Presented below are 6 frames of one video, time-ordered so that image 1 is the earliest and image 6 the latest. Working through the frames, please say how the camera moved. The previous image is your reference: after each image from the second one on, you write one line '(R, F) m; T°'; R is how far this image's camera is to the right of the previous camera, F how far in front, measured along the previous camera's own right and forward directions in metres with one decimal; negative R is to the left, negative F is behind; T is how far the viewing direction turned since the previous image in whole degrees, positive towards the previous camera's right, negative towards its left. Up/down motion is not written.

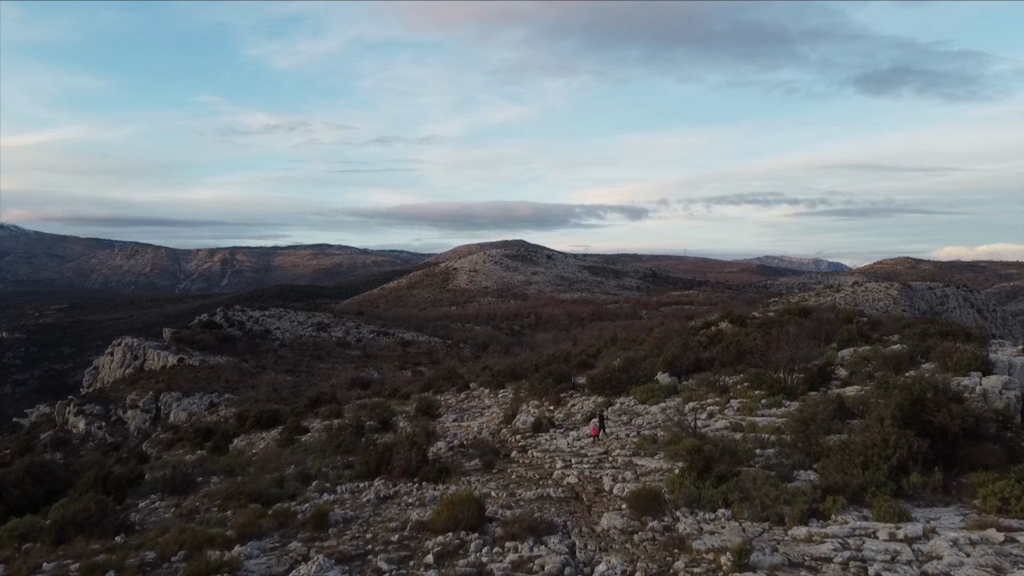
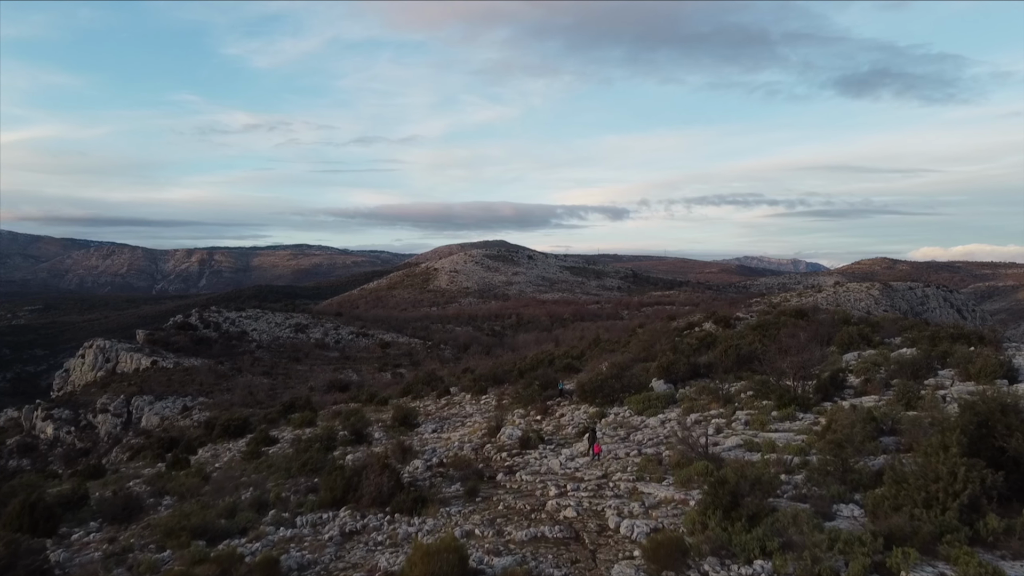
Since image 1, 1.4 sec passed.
(0.0, +0.5) m; +2°
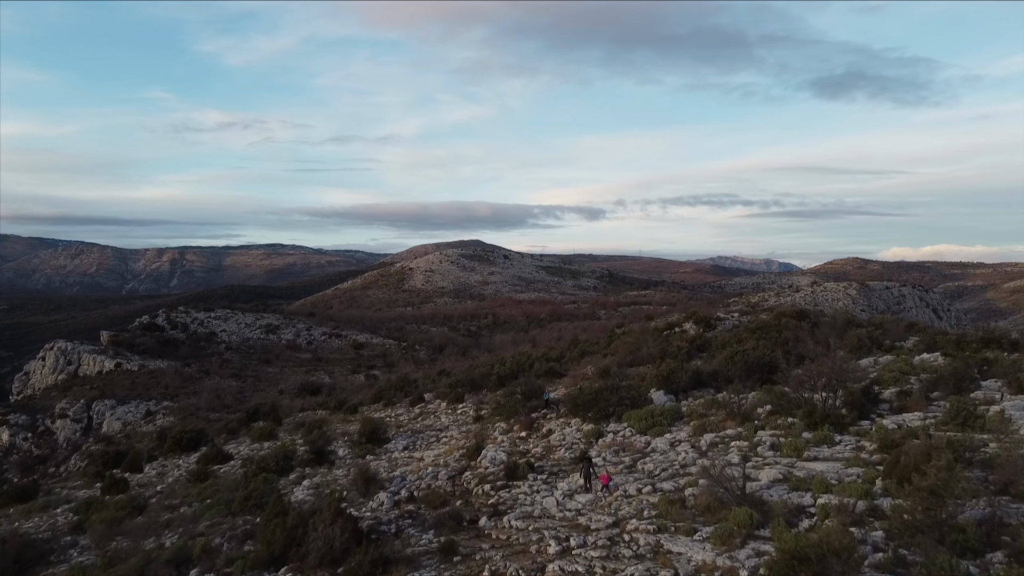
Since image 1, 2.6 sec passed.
(-0.1, +0.8) m; +2°
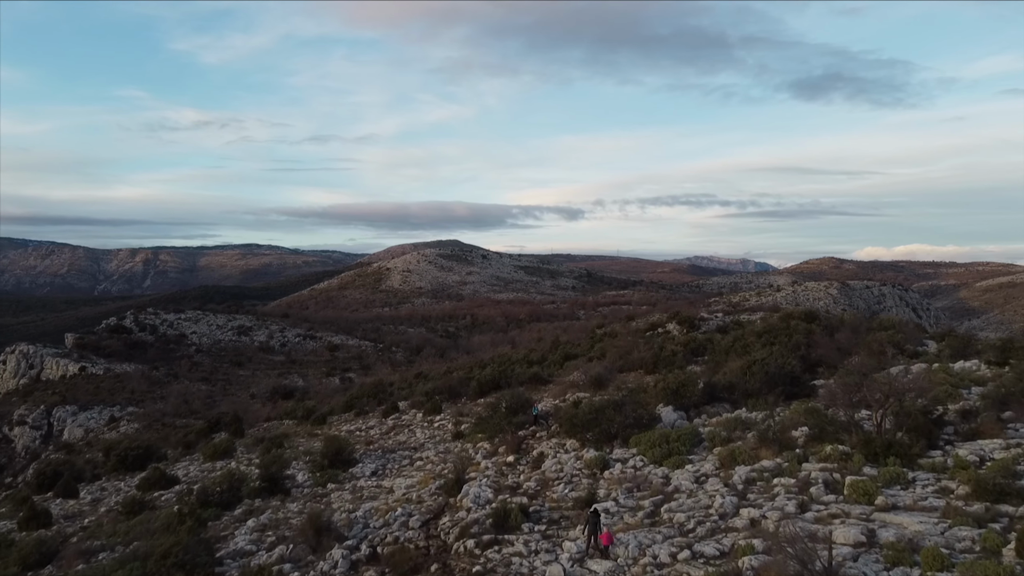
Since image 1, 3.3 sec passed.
(-0.1, +0.9) m; +2°
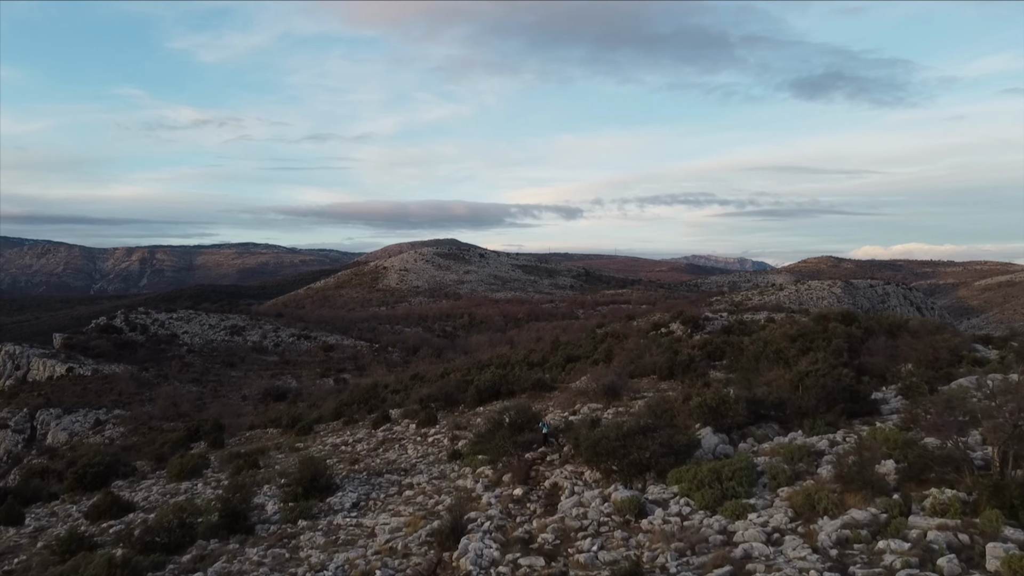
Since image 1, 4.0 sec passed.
(-0.1, +0.9) m; 0°
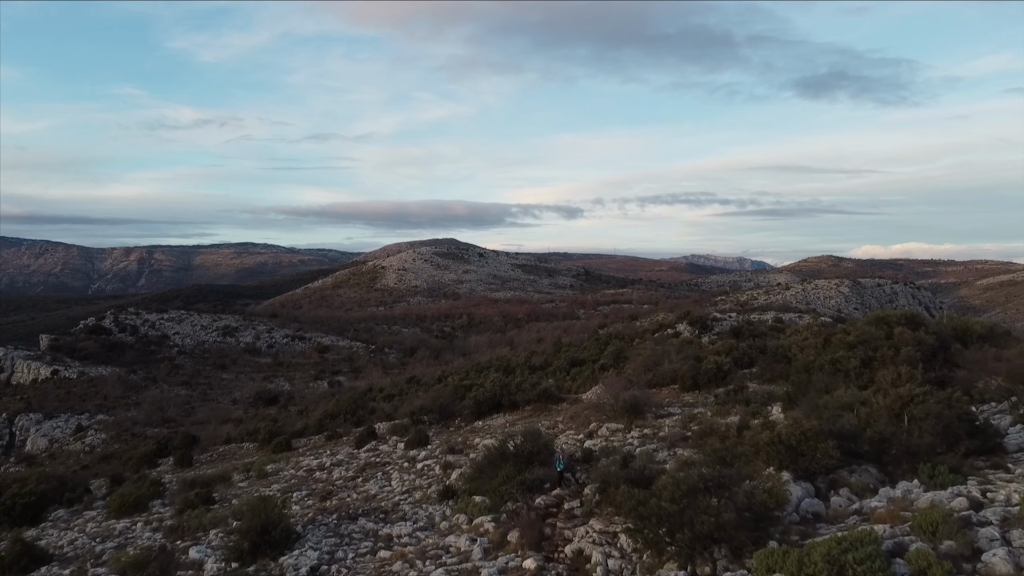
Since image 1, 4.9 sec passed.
(-0.1, +1.2) m; 0°
